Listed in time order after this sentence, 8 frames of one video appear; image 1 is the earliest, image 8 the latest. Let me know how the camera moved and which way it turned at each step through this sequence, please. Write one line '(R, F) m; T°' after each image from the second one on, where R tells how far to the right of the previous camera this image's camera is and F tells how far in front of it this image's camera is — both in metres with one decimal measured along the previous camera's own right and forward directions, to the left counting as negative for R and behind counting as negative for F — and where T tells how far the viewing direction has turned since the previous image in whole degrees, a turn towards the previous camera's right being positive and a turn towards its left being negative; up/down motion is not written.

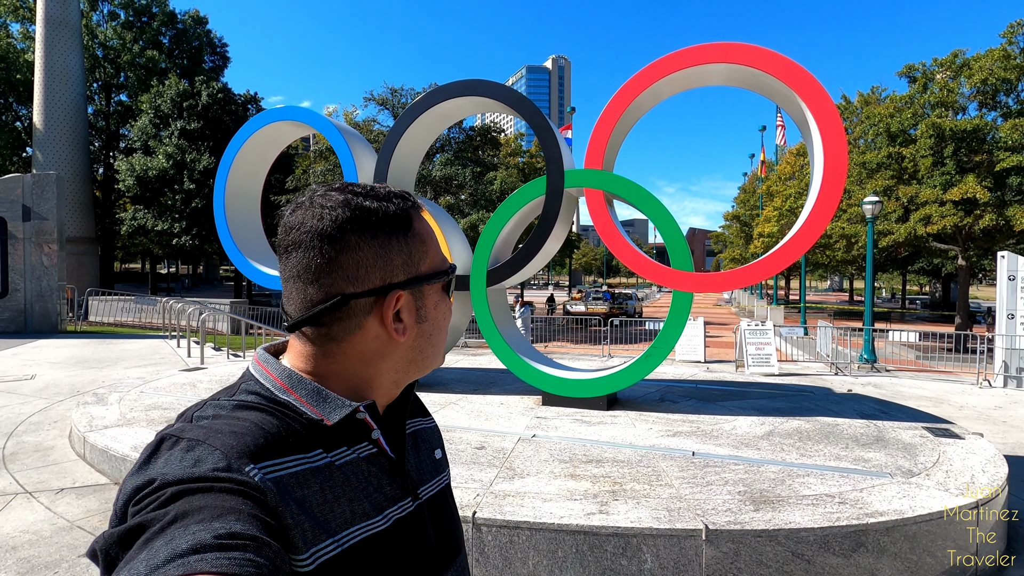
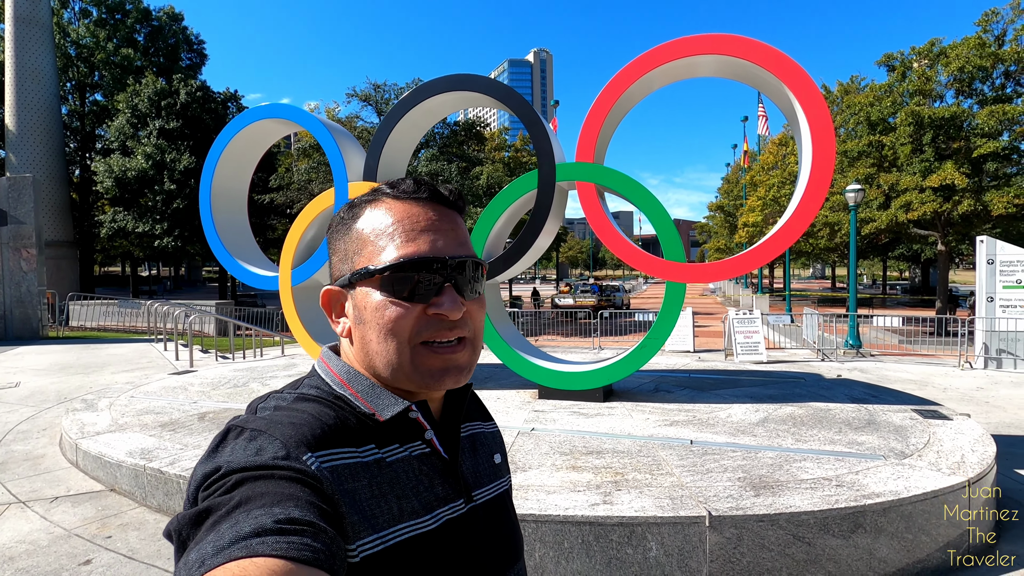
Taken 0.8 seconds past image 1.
(-0.1, 0.0) m; +1°
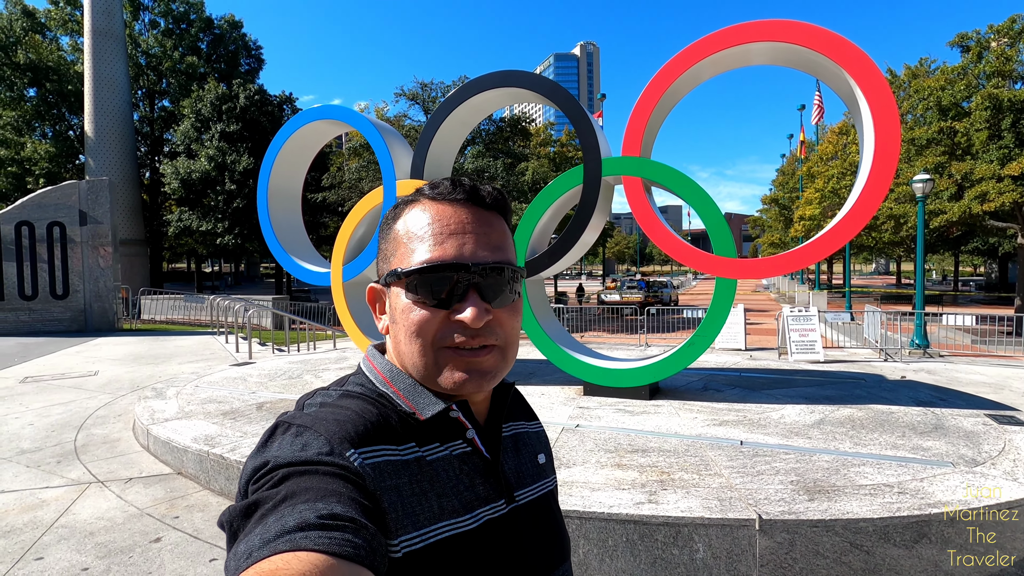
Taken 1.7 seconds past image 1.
(0.0, 0.0) m; -5°
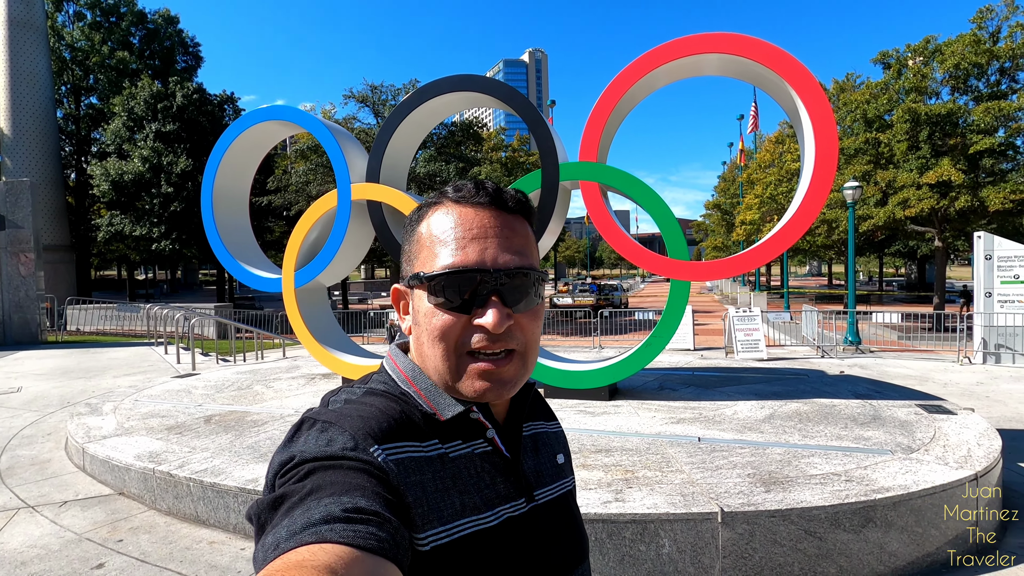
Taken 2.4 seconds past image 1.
(-0.1, 0.0) m; +5°
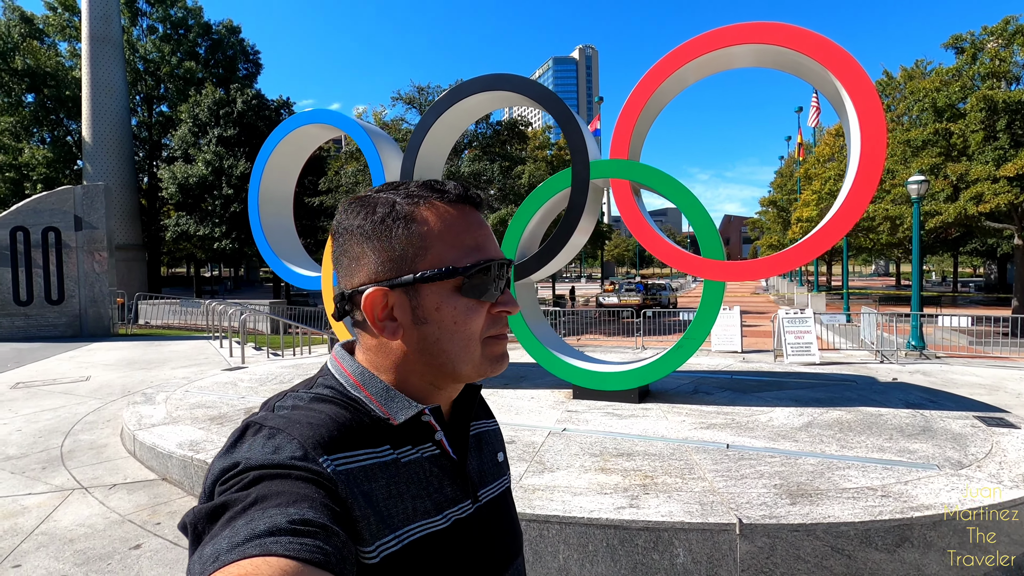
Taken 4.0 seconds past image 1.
(+0.3, 0.0) m; -5°
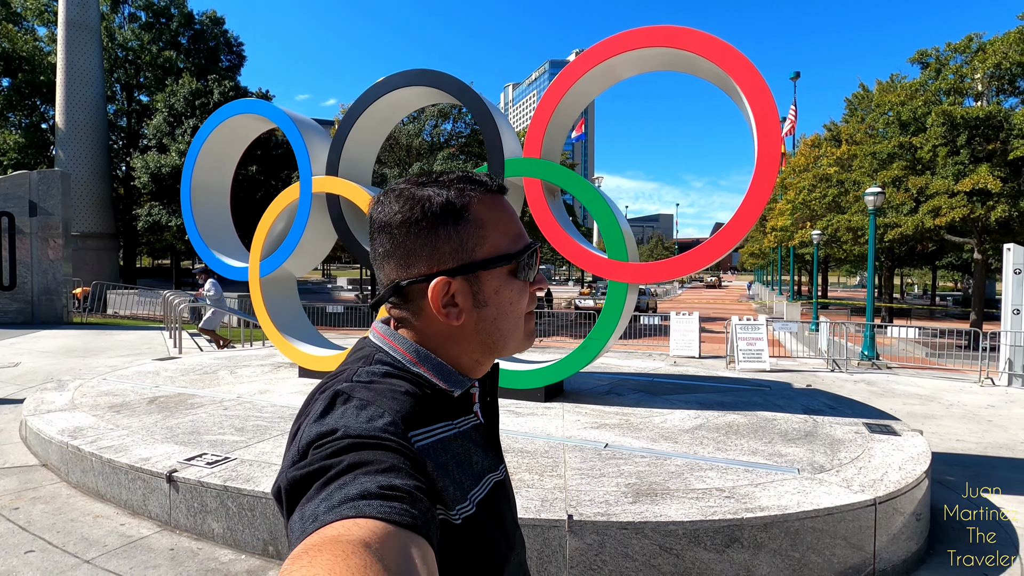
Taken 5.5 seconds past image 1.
(+1.1, 0.0) m; +1°
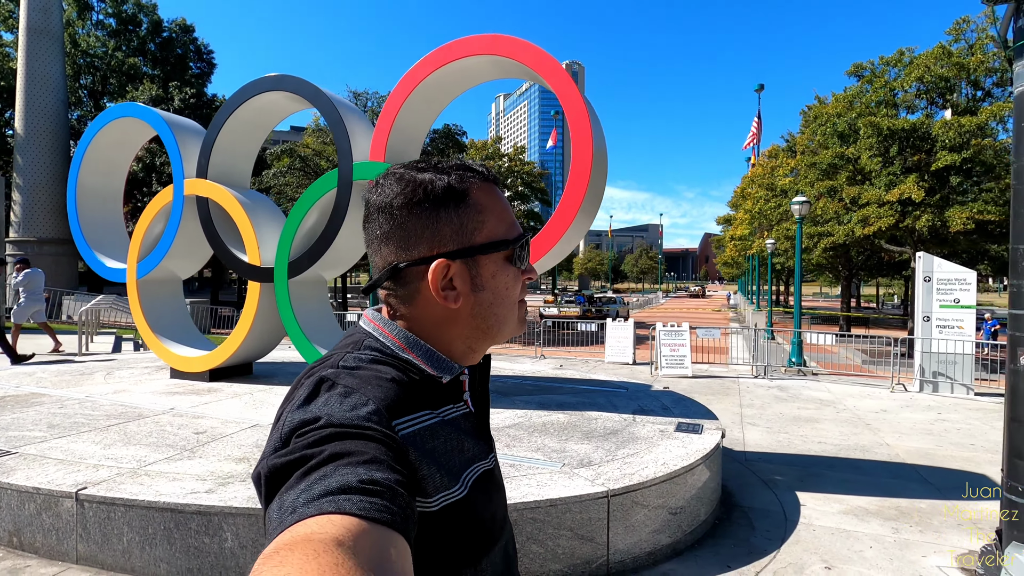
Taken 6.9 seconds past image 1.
(+1.9, -0.1) m; +1°
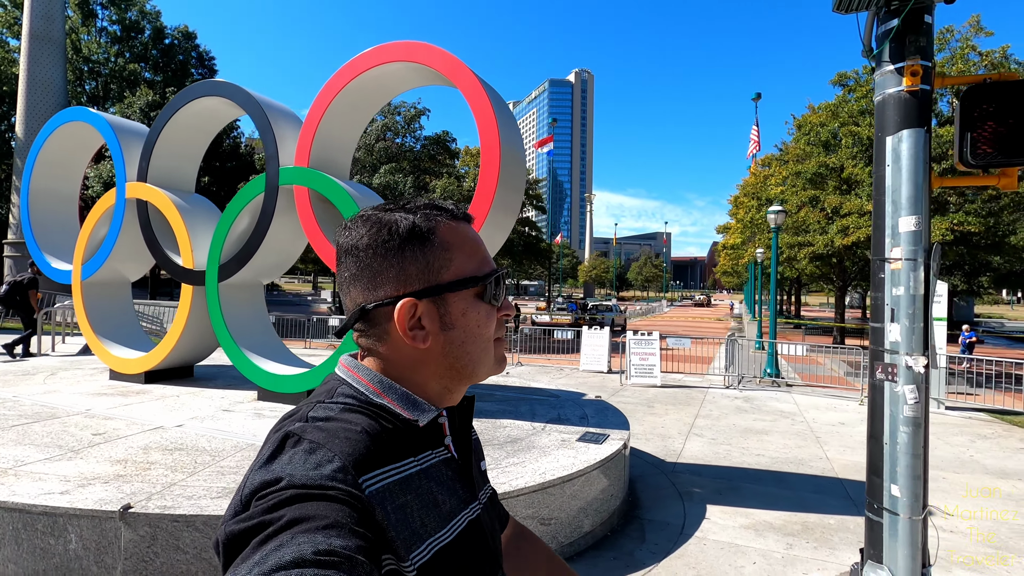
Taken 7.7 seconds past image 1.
(+1.1, 0.0) m; -1°
